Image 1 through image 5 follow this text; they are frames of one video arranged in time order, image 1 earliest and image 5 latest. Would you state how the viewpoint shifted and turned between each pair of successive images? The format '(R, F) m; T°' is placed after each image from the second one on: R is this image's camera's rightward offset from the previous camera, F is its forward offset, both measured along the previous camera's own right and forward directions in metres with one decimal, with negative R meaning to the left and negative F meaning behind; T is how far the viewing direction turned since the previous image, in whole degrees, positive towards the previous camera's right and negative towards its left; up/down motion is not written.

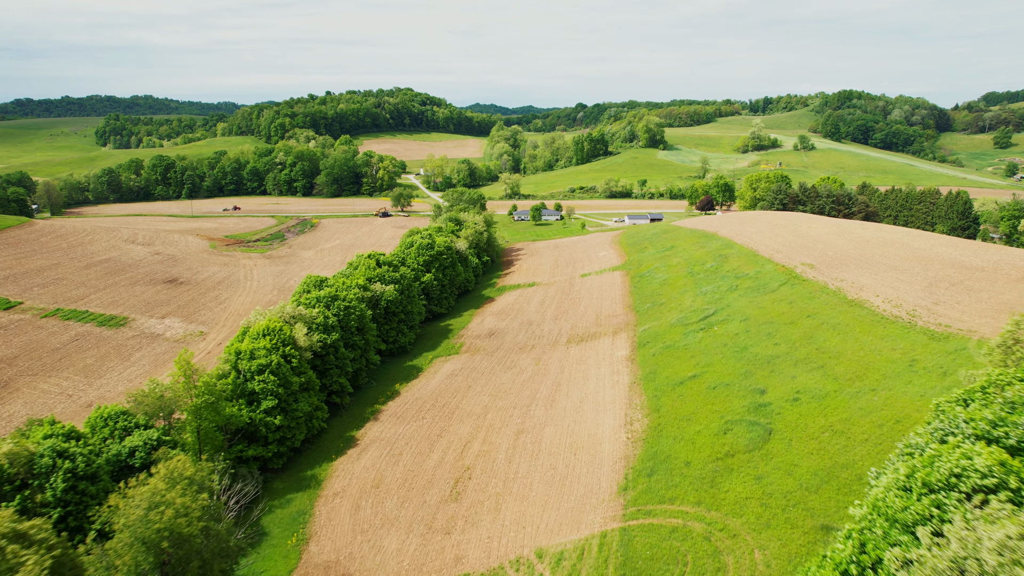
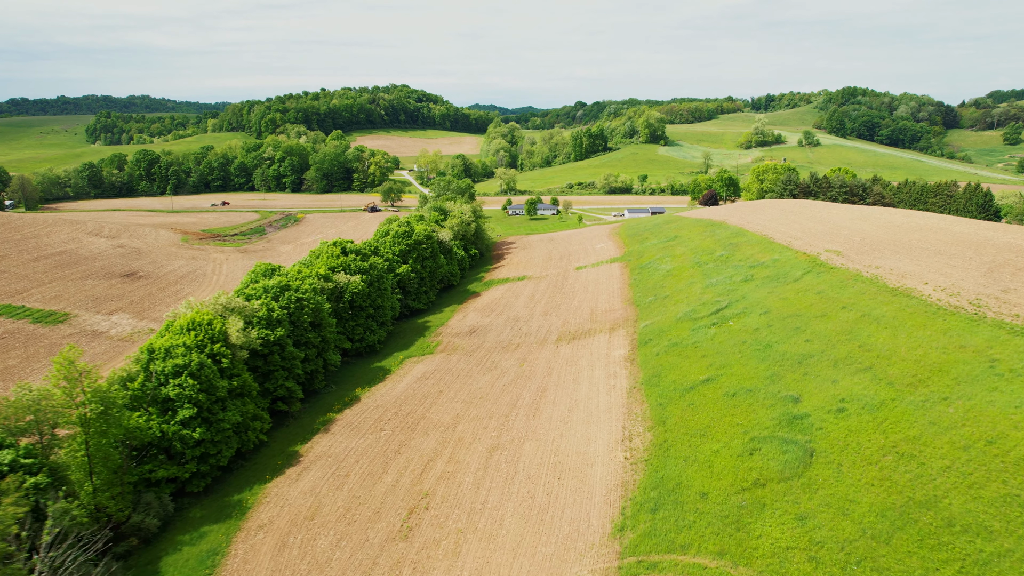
(+1.2, +6.5) m; 0°
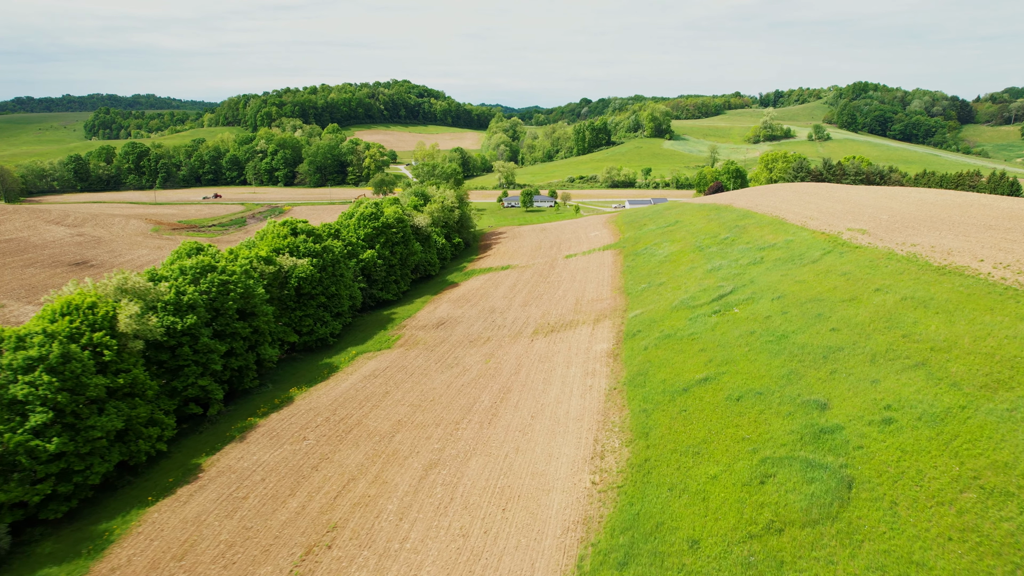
(+2.2, +6.3) m; -1°
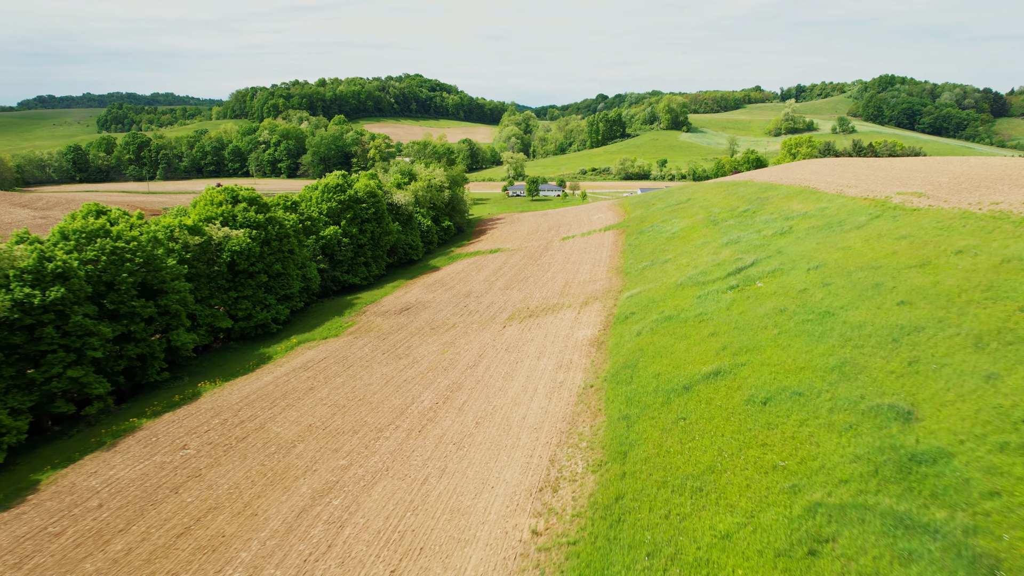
(+2.2, +6.9) m; -1°
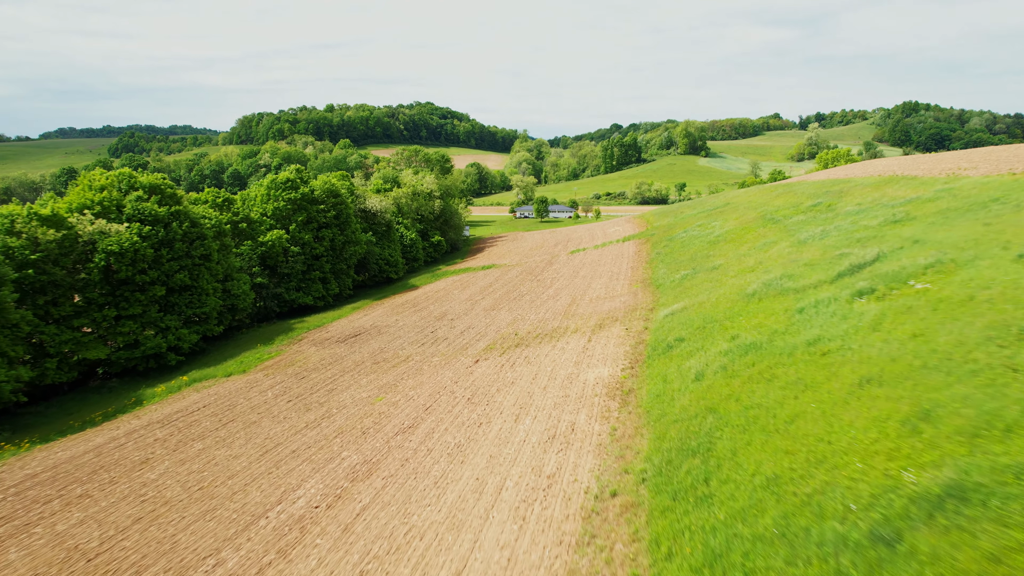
(+1.1, +9.9) m; -1°
